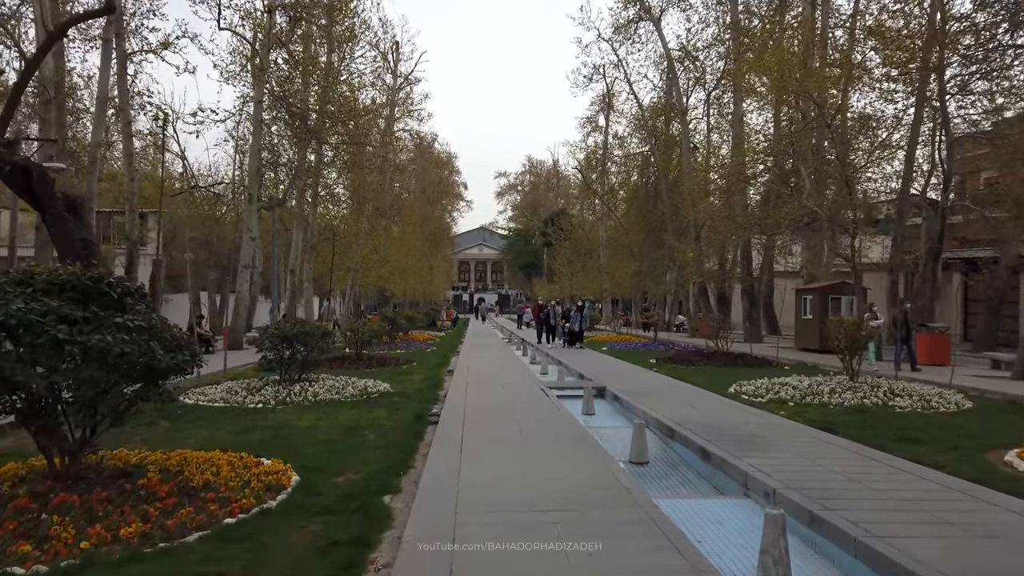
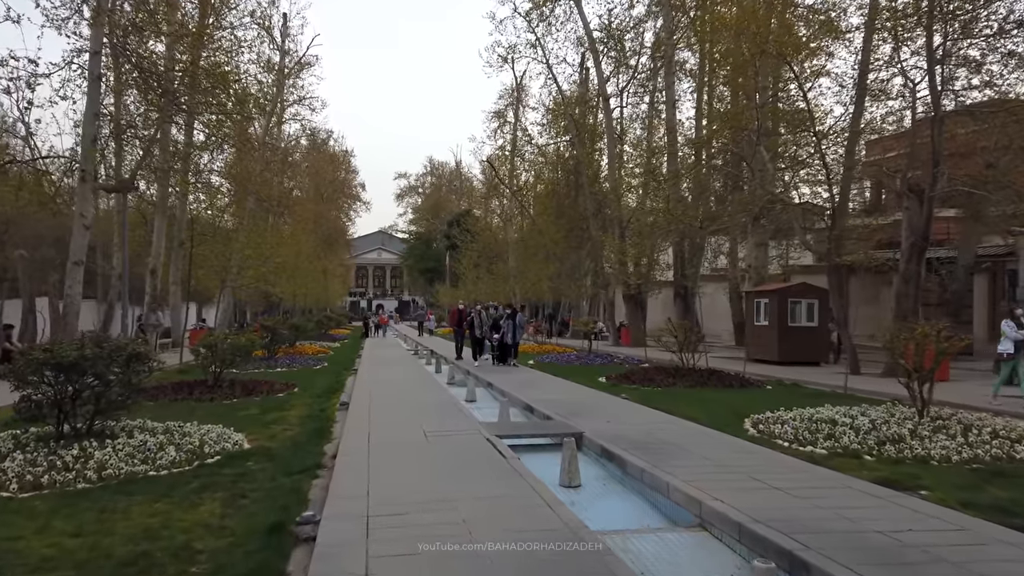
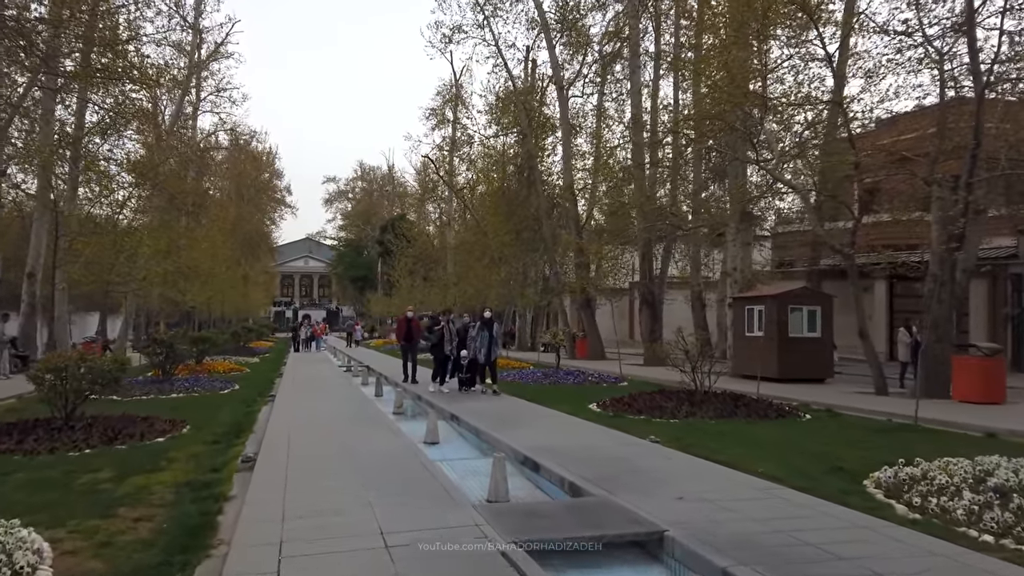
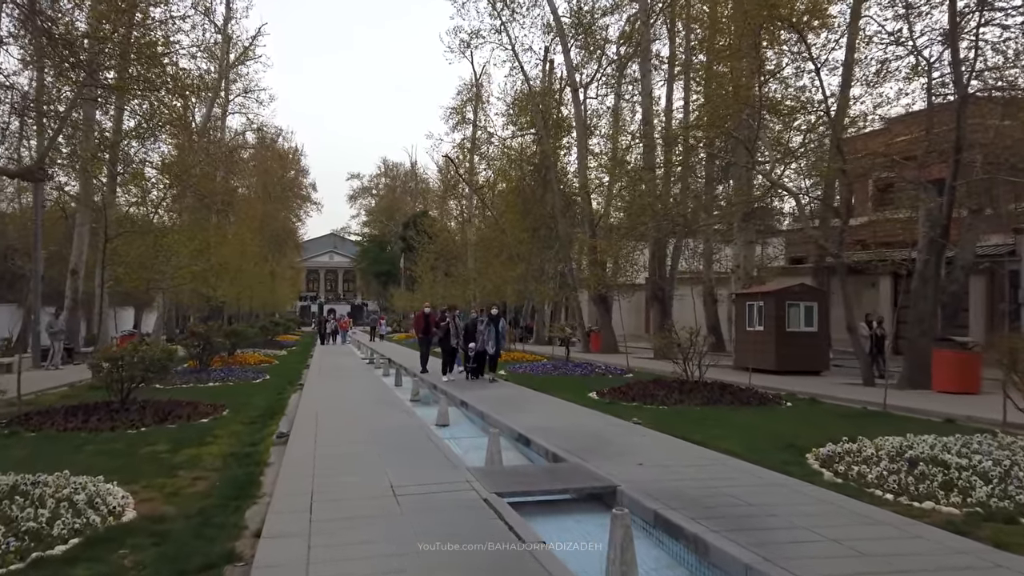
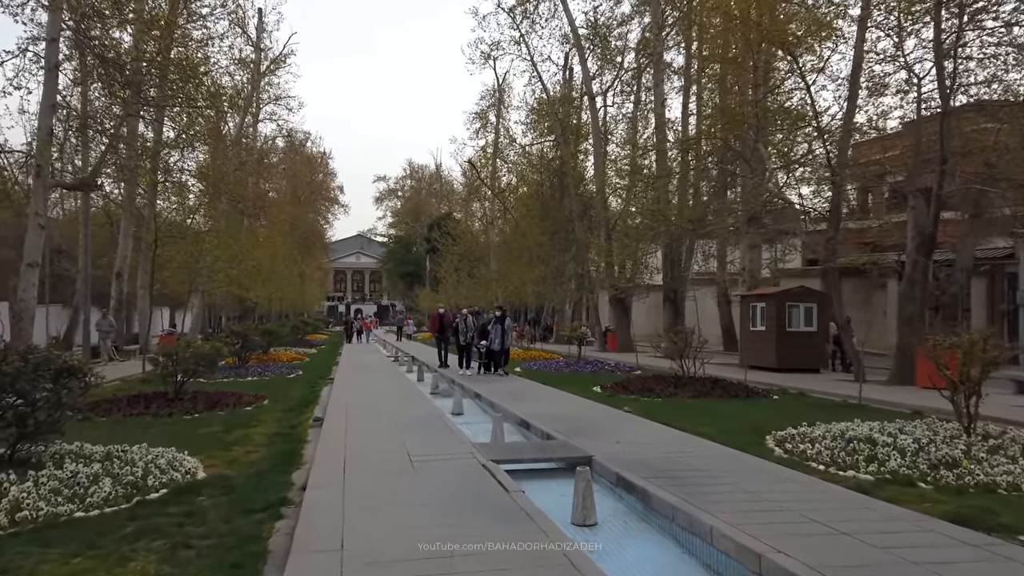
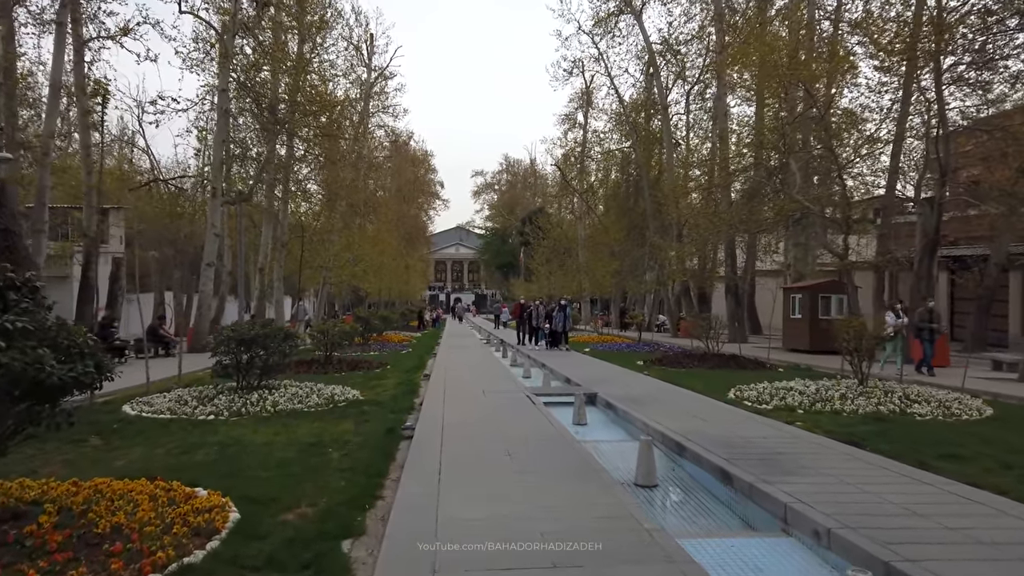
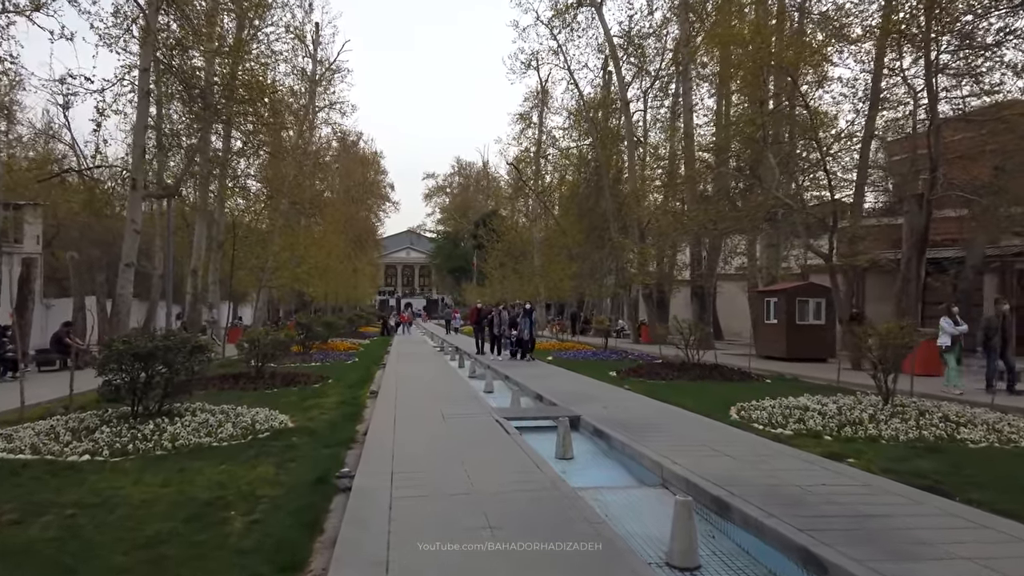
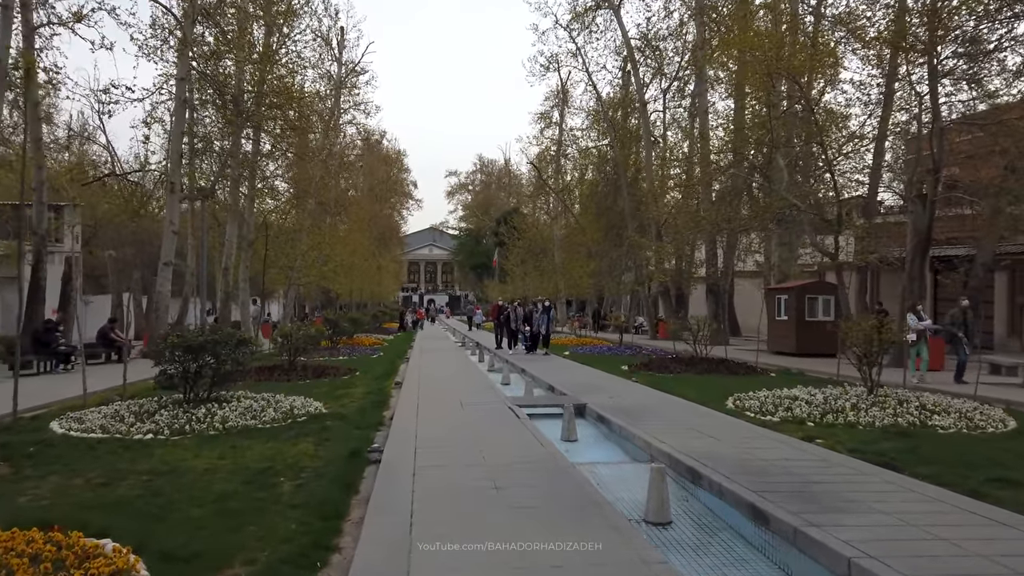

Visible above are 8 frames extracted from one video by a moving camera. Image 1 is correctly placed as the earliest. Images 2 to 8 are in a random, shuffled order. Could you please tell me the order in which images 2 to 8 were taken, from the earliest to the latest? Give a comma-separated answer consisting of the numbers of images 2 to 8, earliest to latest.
6, 8, 7, 2, 5, 4, 3
